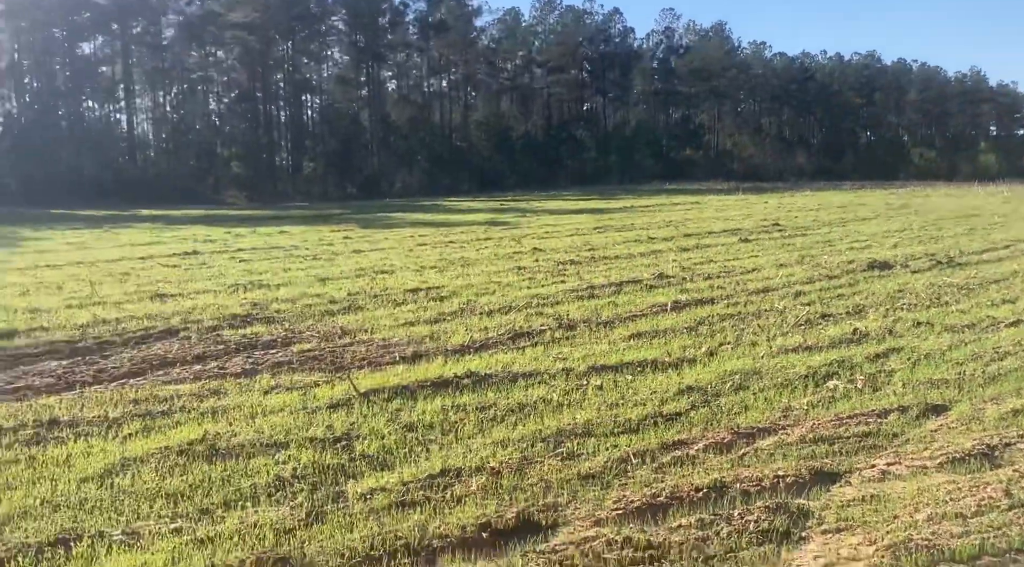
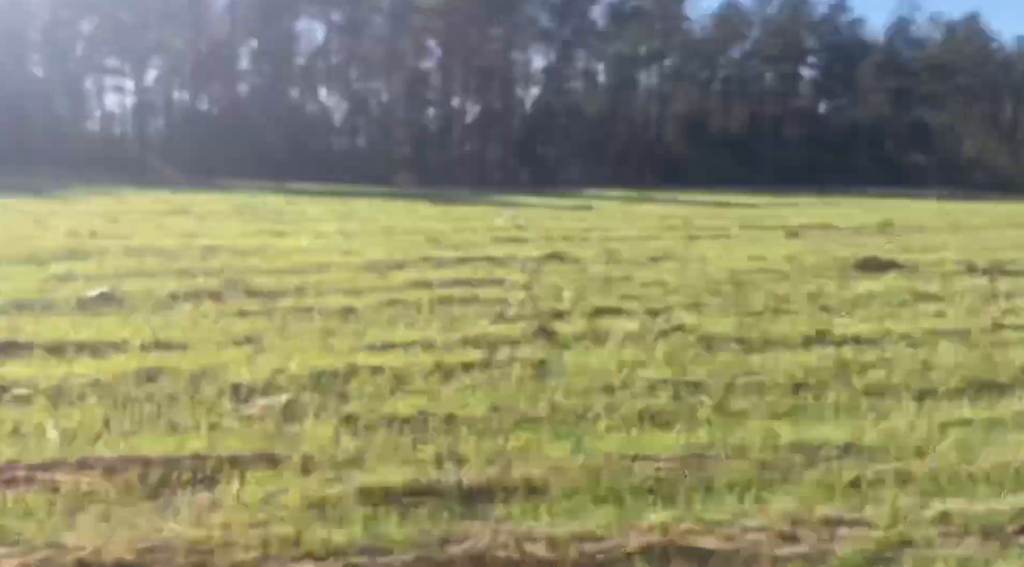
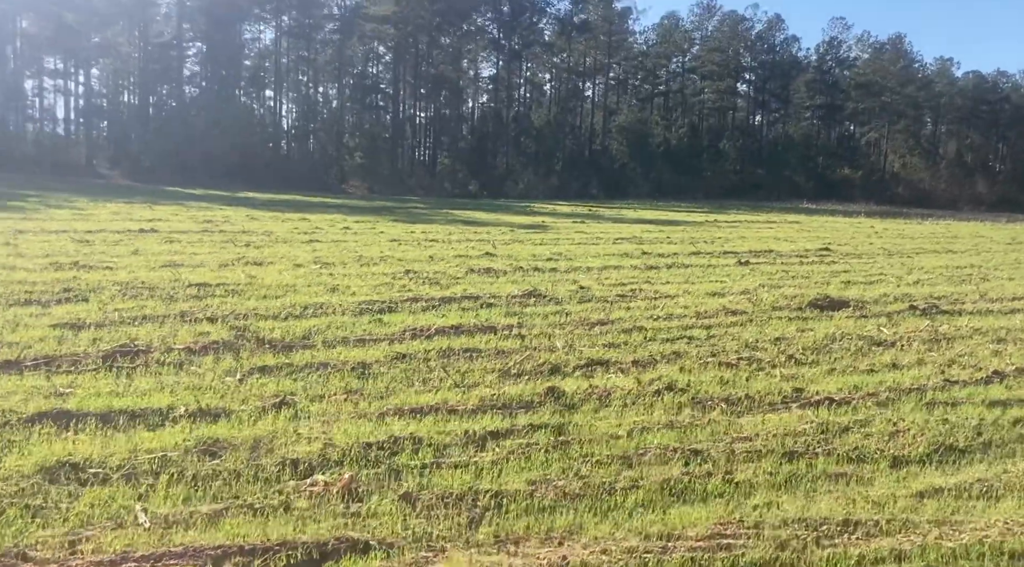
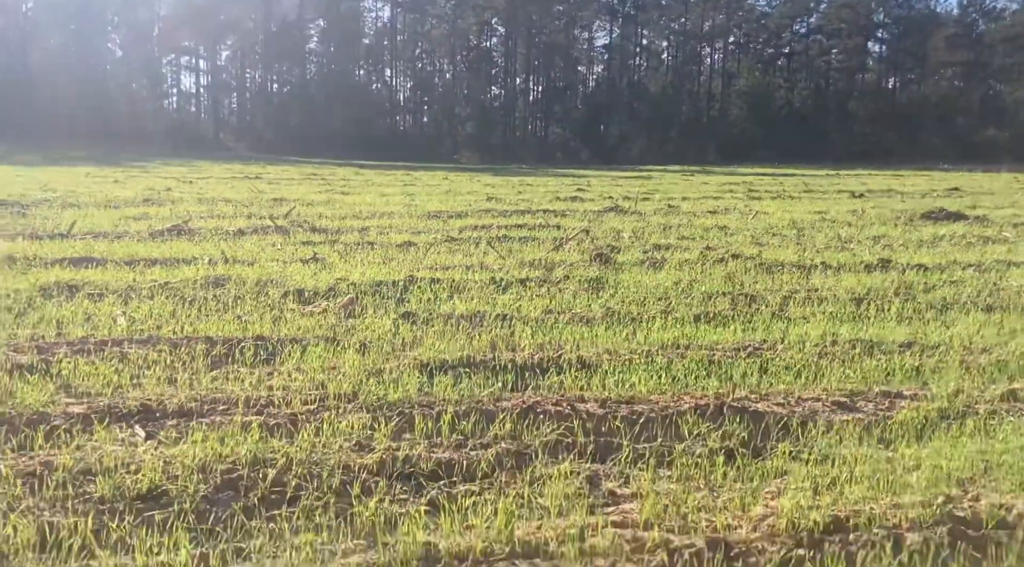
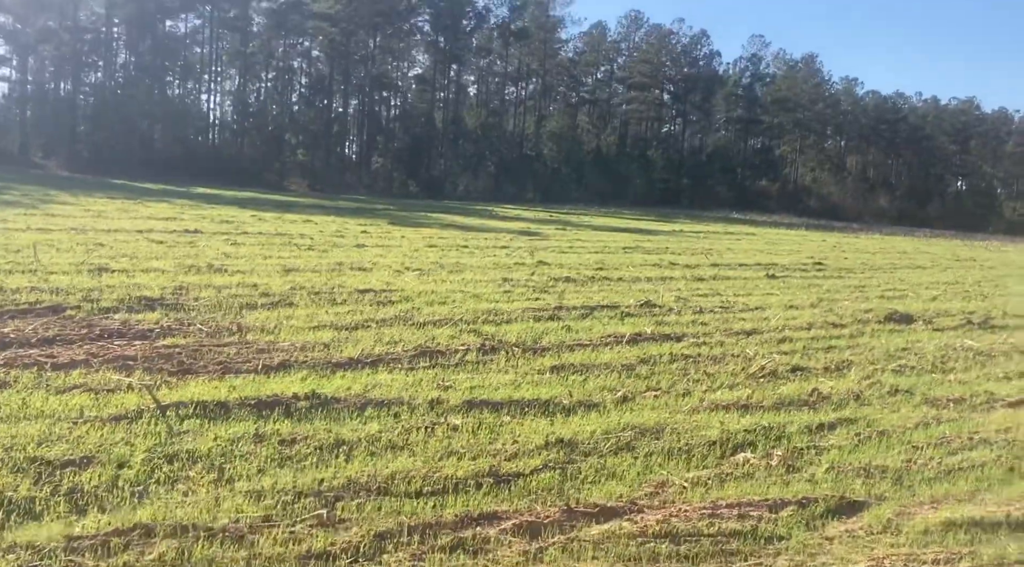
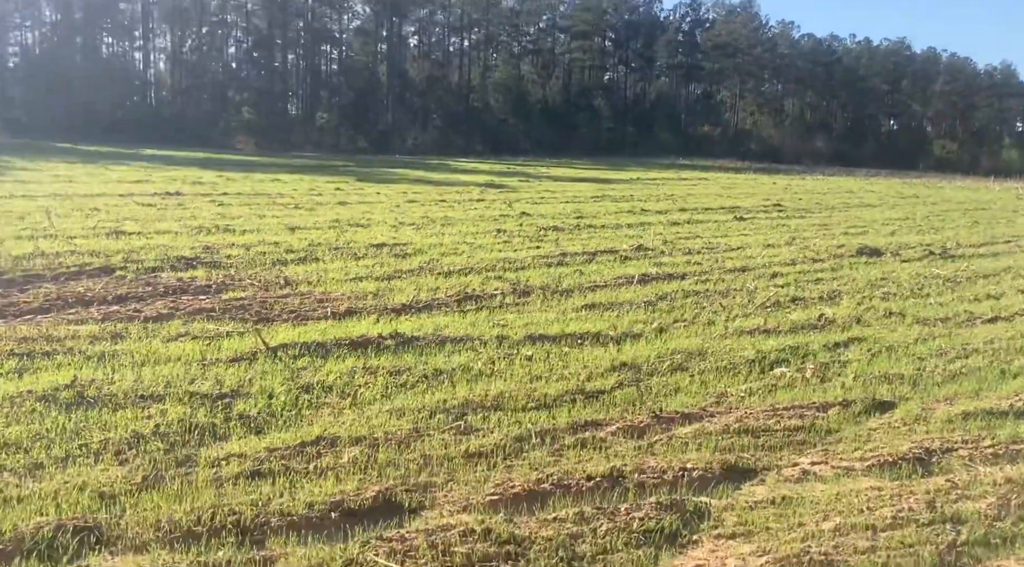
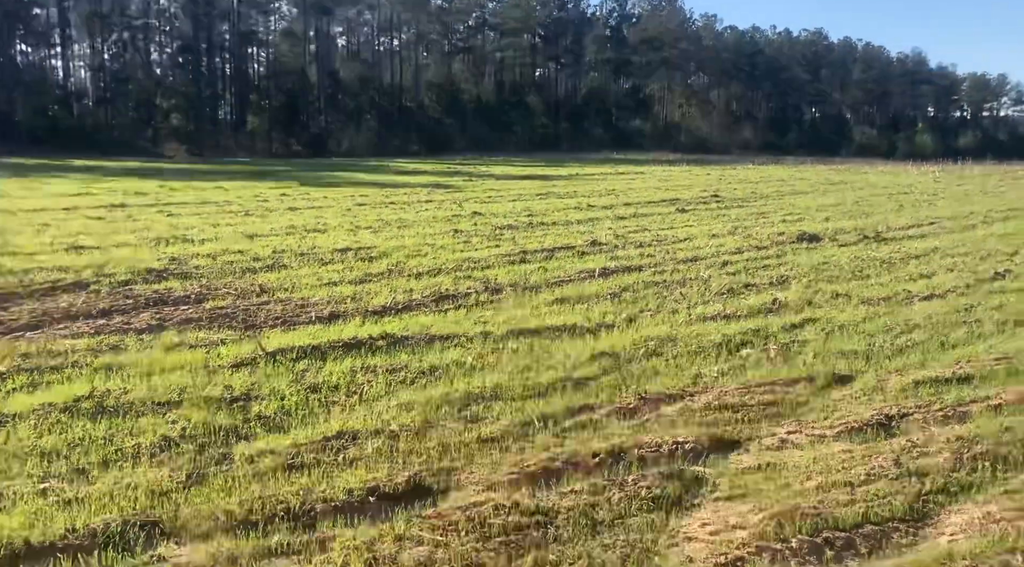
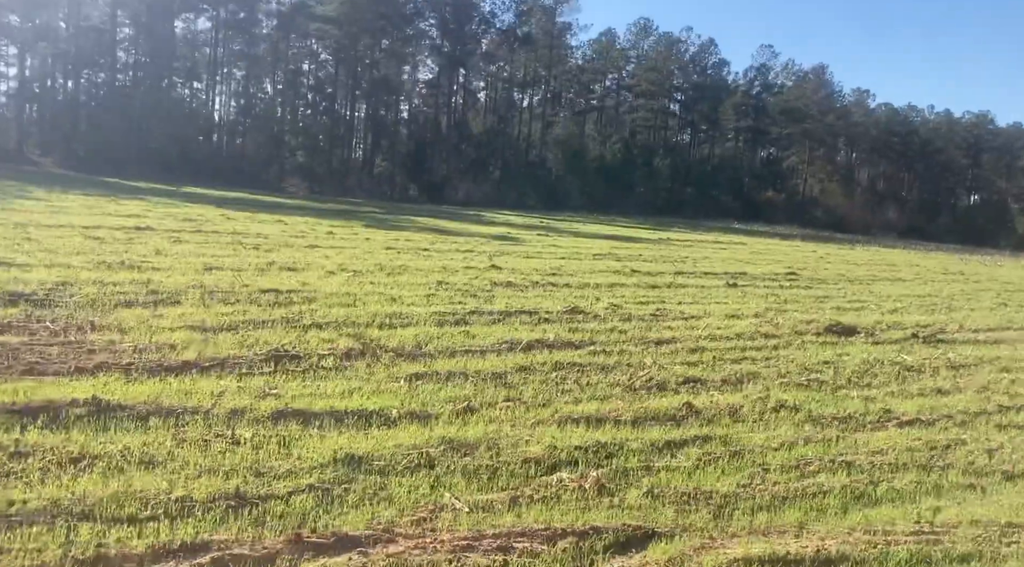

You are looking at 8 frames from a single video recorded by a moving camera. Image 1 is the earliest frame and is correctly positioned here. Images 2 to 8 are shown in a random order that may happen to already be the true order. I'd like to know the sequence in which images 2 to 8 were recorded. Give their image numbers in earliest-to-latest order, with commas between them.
7, 6, 5, 8, 3, 2, 4
